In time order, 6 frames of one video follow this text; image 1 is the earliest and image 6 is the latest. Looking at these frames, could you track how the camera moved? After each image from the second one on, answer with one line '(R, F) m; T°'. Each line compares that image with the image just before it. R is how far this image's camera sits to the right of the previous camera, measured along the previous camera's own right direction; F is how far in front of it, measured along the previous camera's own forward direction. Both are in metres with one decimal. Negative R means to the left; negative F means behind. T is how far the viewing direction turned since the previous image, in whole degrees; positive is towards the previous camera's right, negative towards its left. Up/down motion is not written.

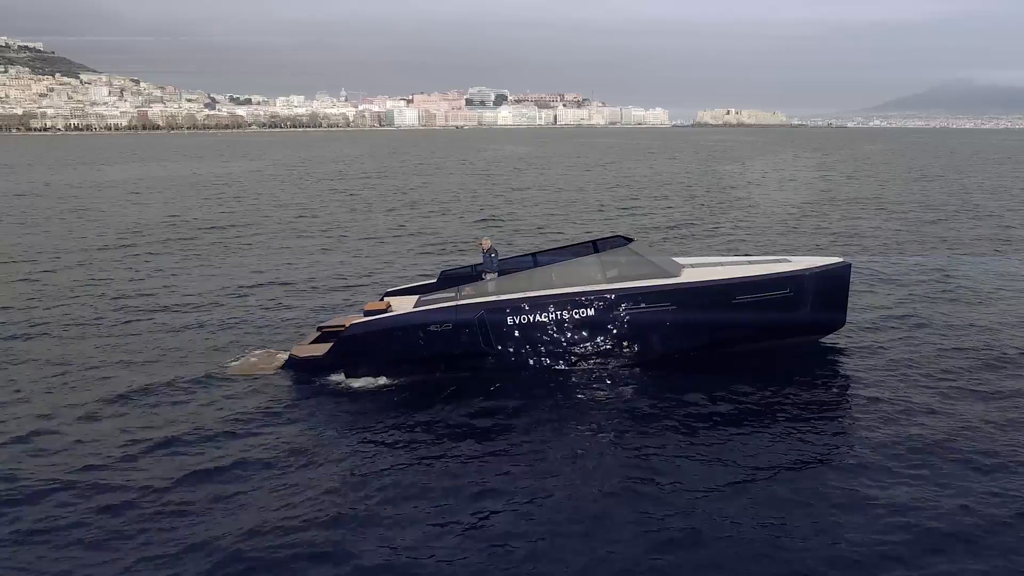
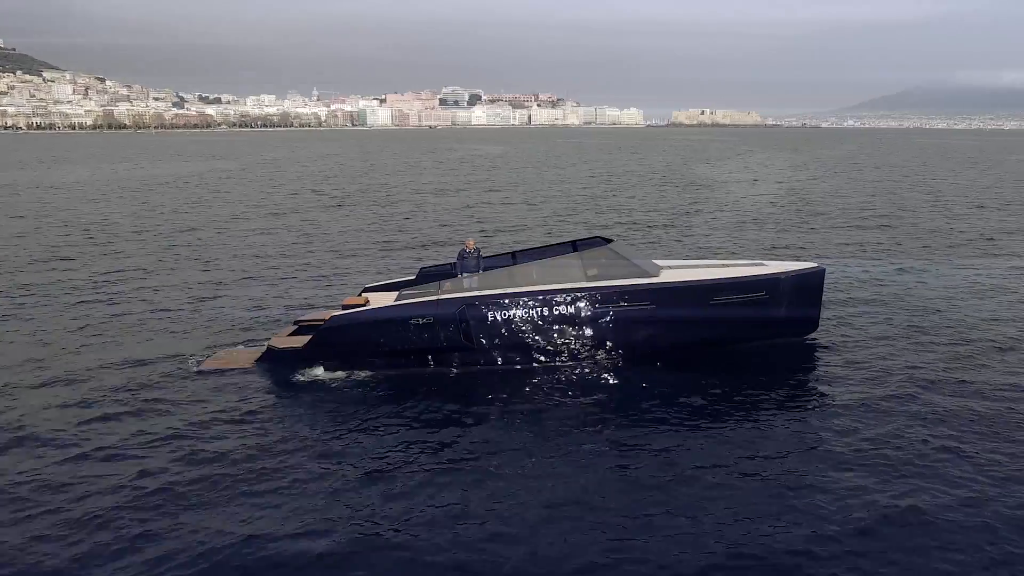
(0.0, +0.1) m; +2°
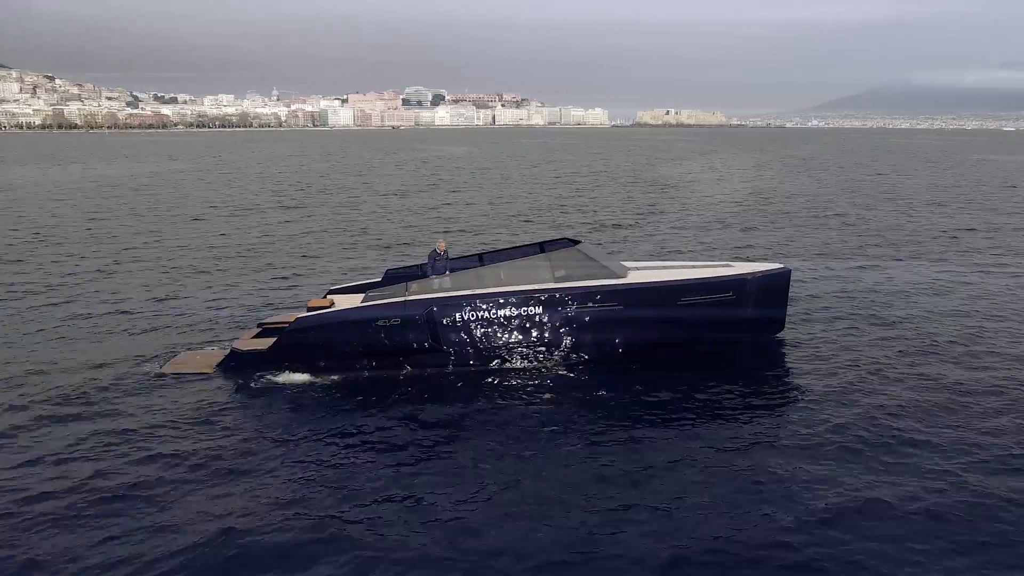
(0.0, +0.1) m; +2°
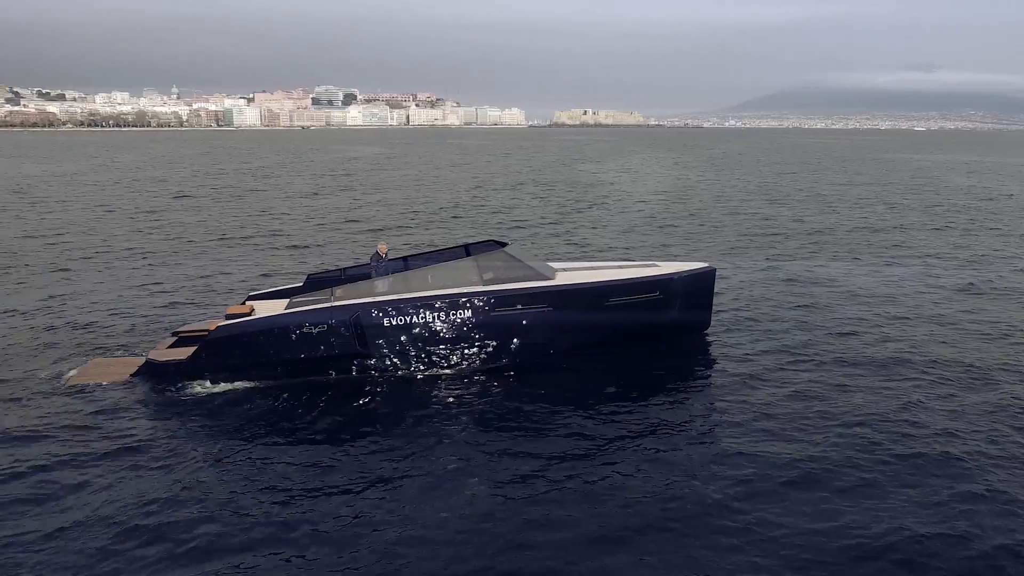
(+3.0, -0.1) m; -12°
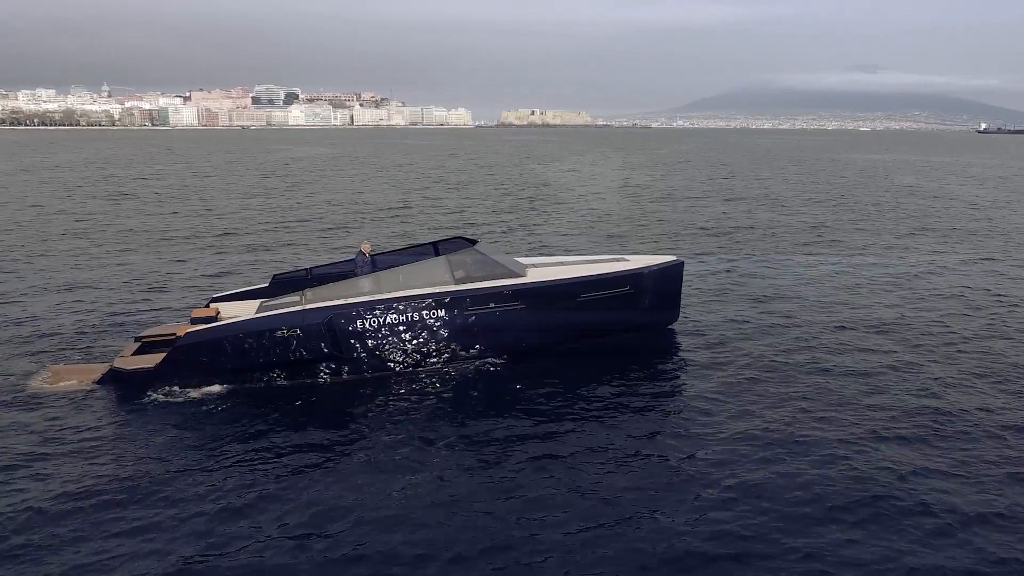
(-0.4, +0.2) m; +4°
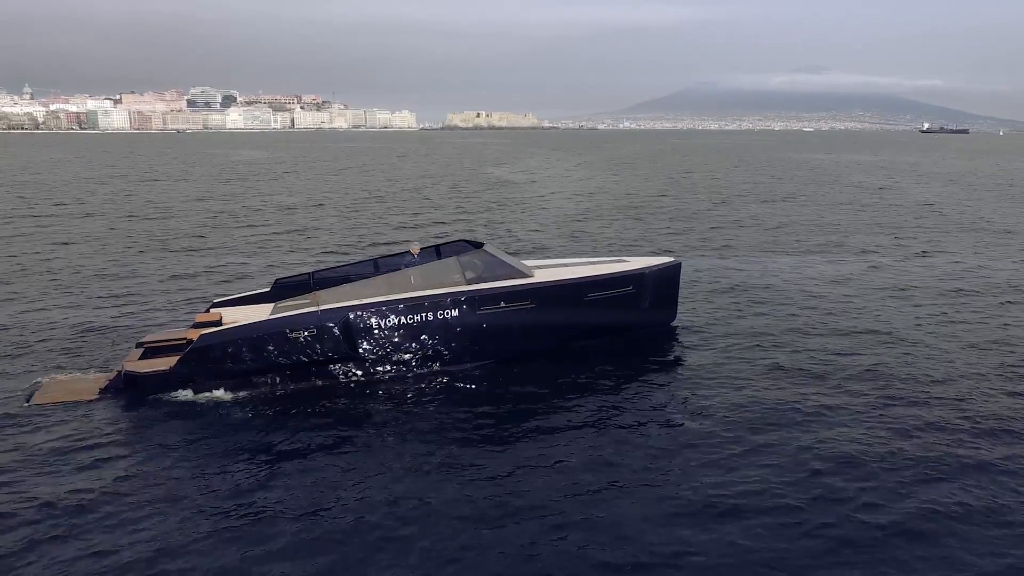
(-1.1, -0.1) m; +6°
